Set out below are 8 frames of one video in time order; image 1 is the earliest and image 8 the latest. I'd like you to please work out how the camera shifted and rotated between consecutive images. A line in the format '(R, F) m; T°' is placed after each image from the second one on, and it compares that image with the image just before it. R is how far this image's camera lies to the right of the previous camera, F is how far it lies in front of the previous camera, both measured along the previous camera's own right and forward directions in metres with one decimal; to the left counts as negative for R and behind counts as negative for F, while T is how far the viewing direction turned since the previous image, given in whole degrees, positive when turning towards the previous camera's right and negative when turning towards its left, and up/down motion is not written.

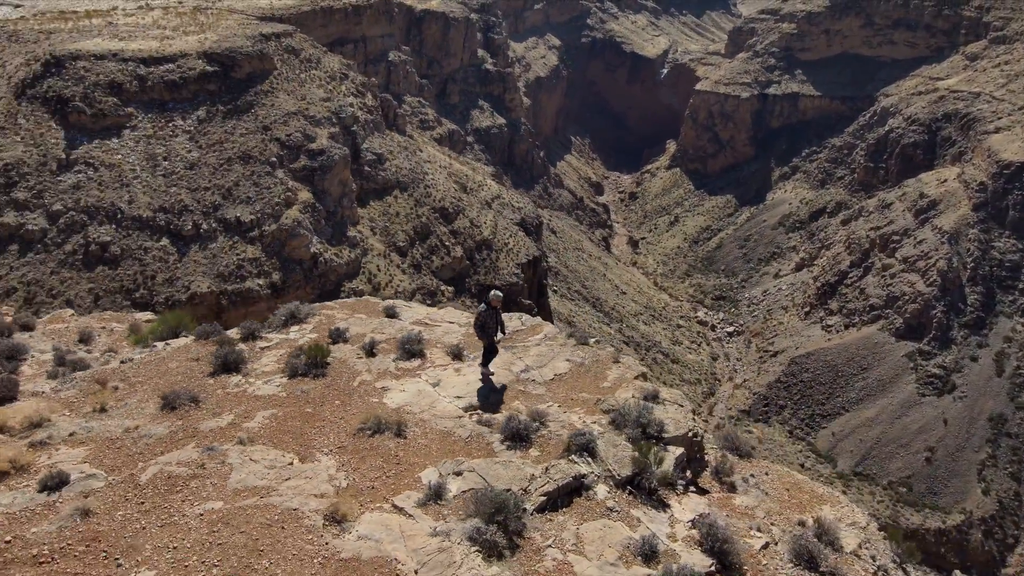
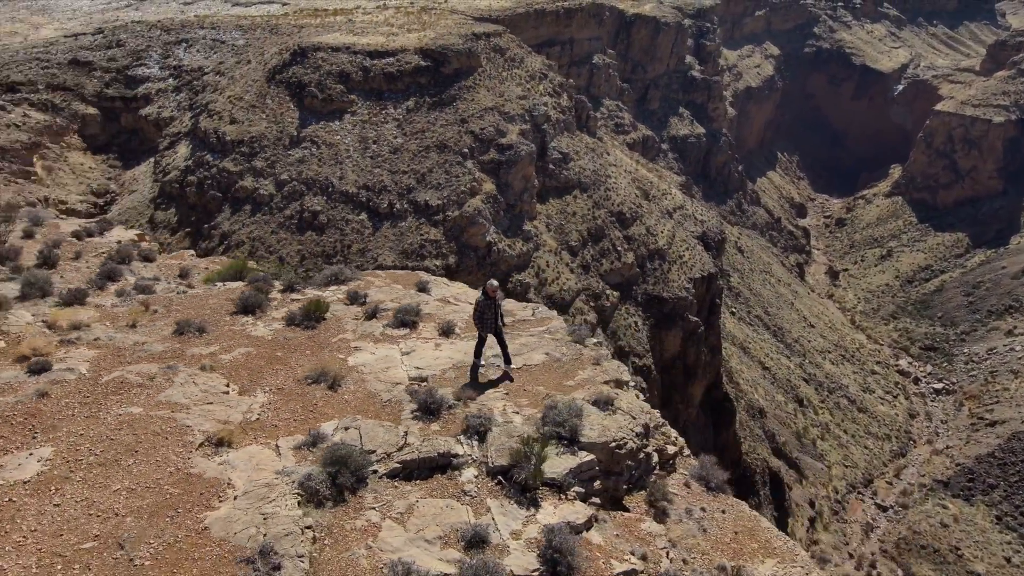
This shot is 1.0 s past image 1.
(+3.3, +0.5) m; -16°
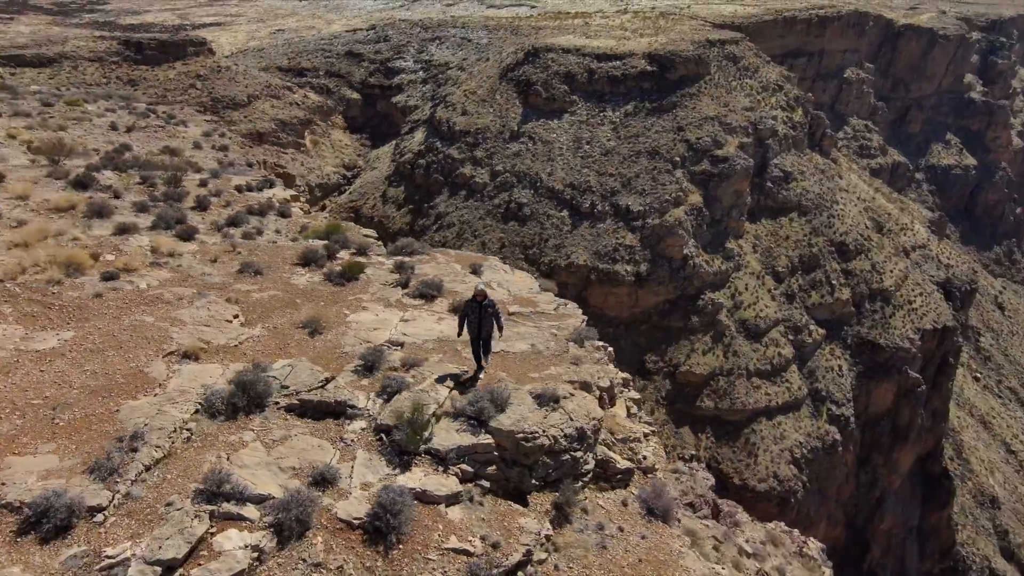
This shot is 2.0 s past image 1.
(+3.6, +0.3) m; -18°
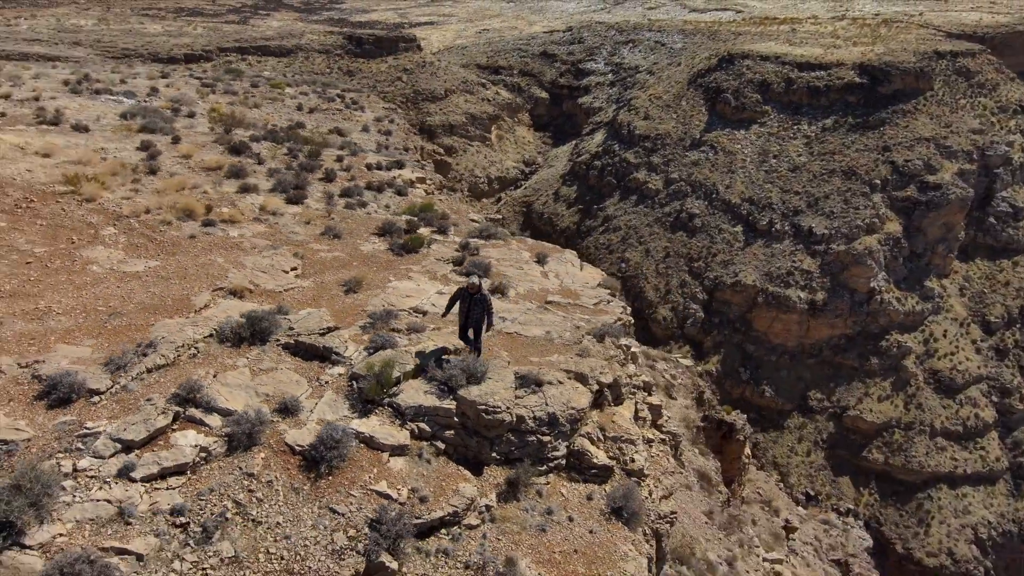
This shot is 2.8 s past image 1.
(+2.6, 0.0) m; -15°
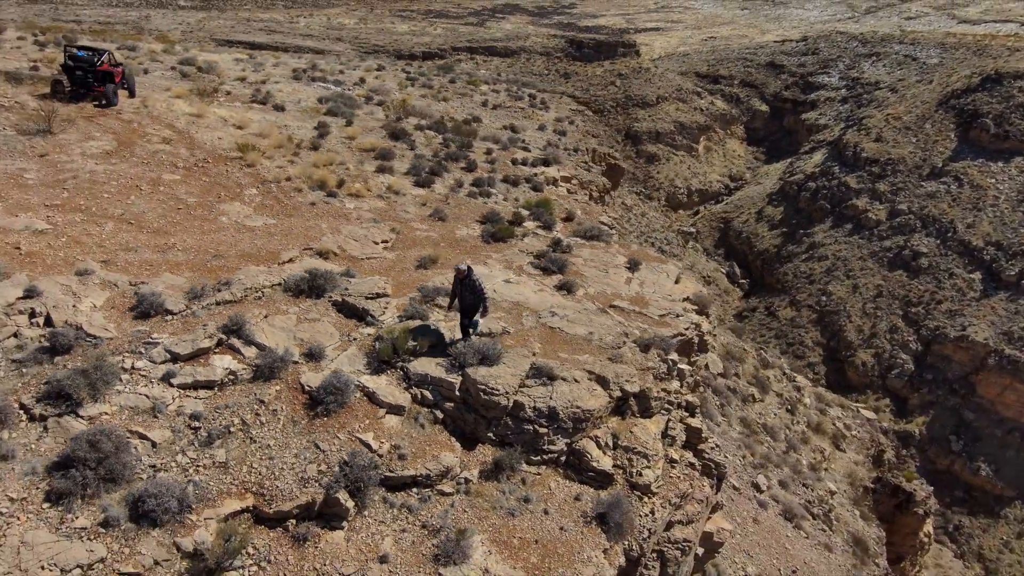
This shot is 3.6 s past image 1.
(+2.5, 0.0) m; -17°
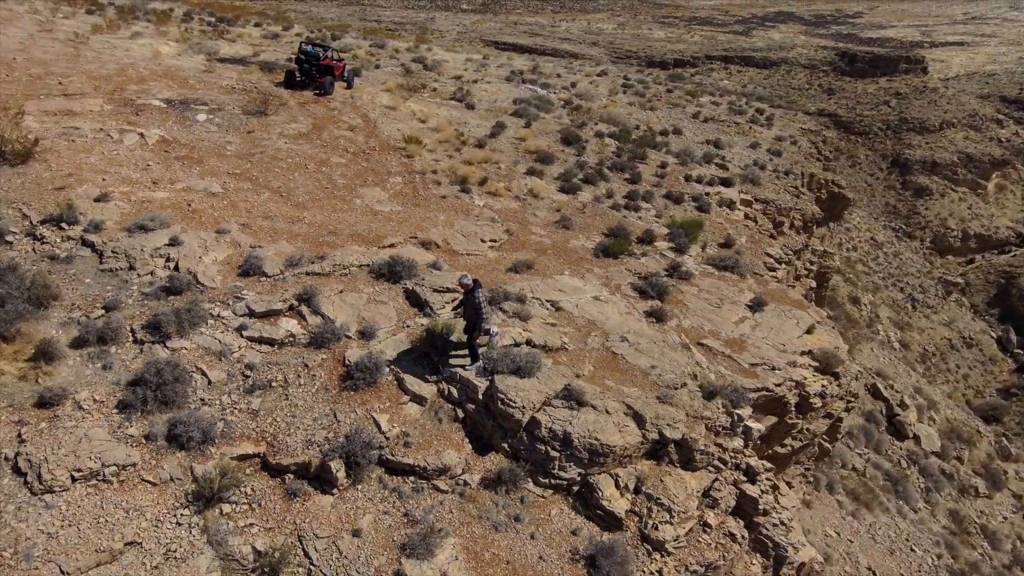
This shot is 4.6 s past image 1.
(+2.5, +0.5) m; -20°
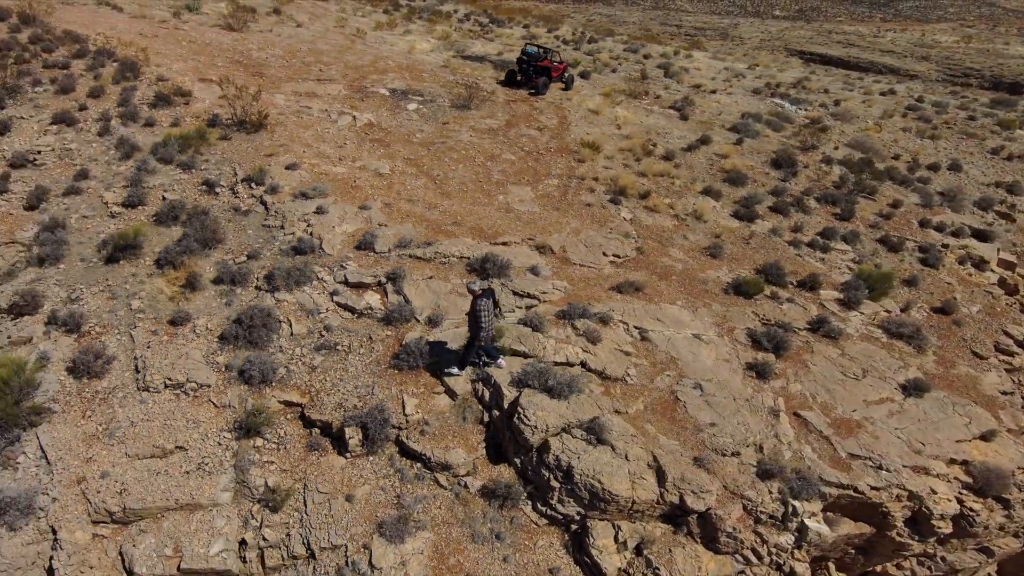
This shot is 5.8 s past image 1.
(+2.9, +0.8) m; -23°
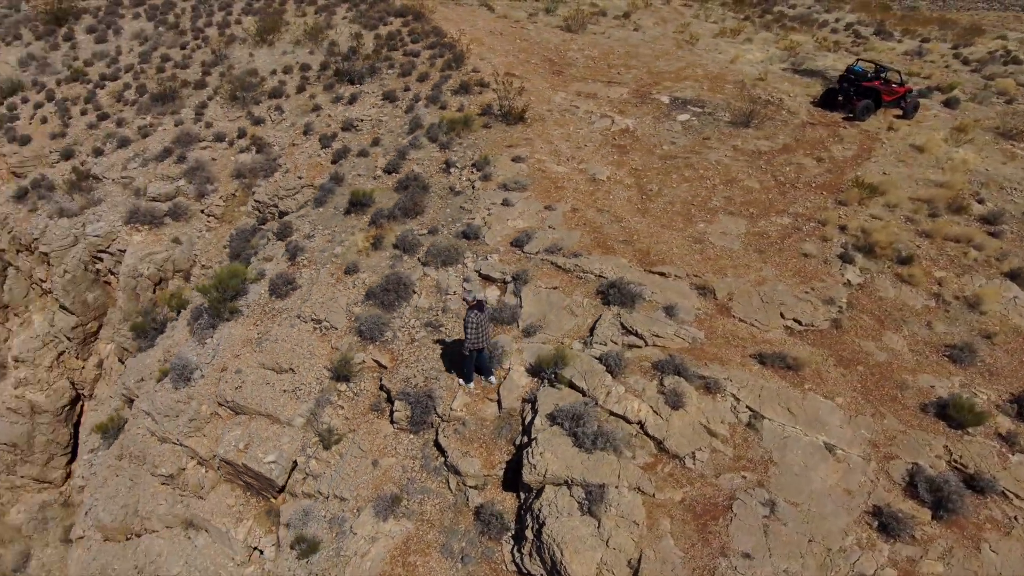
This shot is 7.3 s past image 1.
(+3.7, +1.6) m; -31°
